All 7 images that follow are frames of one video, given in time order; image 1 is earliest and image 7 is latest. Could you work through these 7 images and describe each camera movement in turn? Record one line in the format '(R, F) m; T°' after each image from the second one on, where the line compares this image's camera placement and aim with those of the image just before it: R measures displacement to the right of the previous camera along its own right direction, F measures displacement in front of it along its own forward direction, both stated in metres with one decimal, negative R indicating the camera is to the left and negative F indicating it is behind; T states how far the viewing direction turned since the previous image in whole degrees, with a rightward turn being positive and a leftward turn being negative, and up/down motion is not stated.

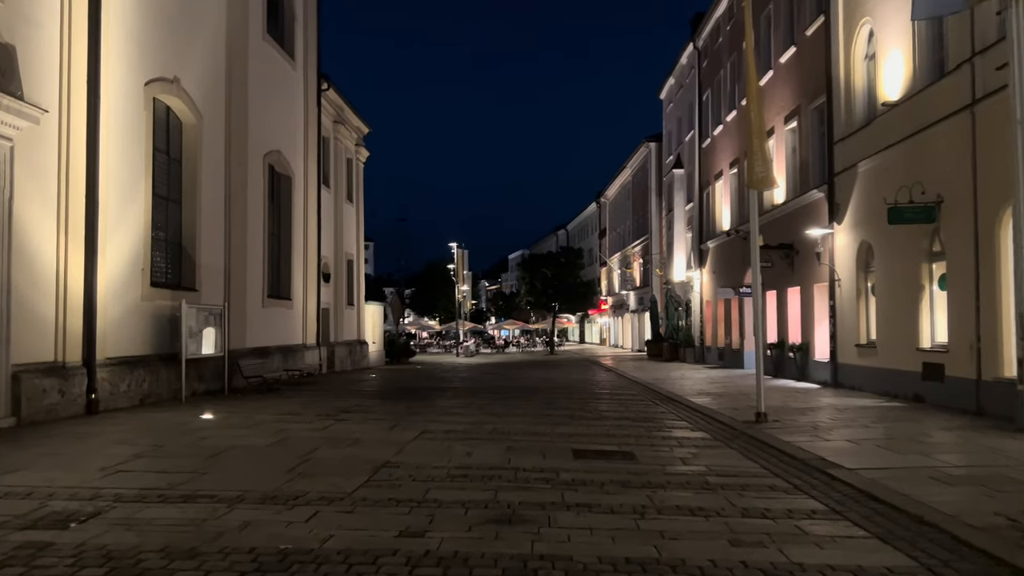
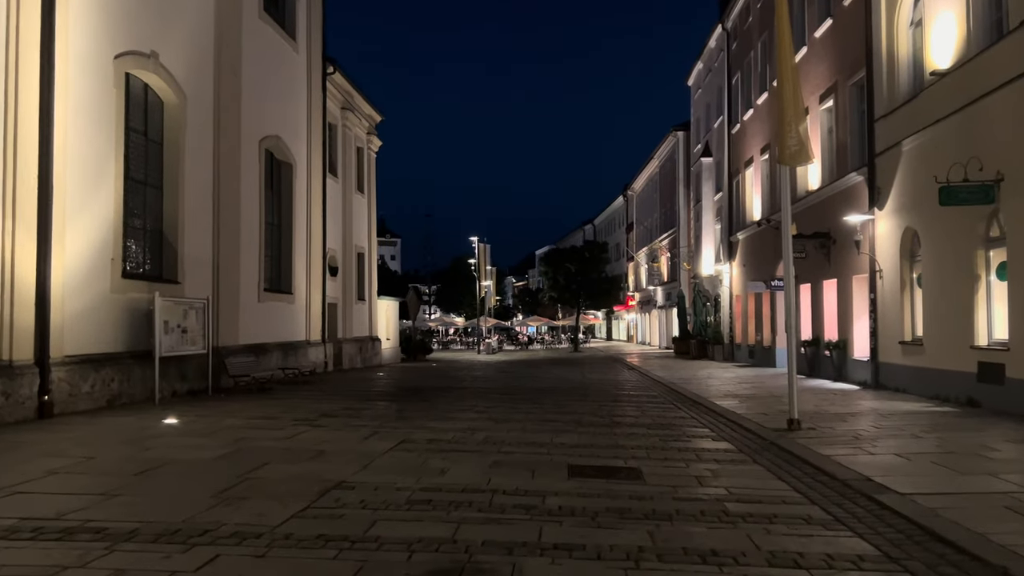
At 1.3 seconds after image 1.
(+0.5, +1.5) m; -2°
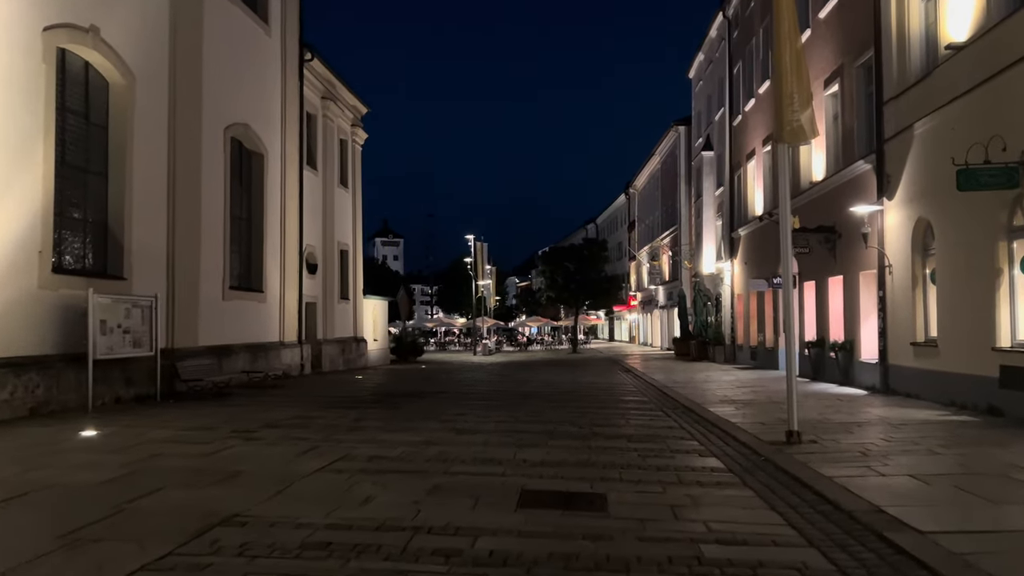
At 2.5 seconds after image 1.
(+0.6, +1.4) m; 0°
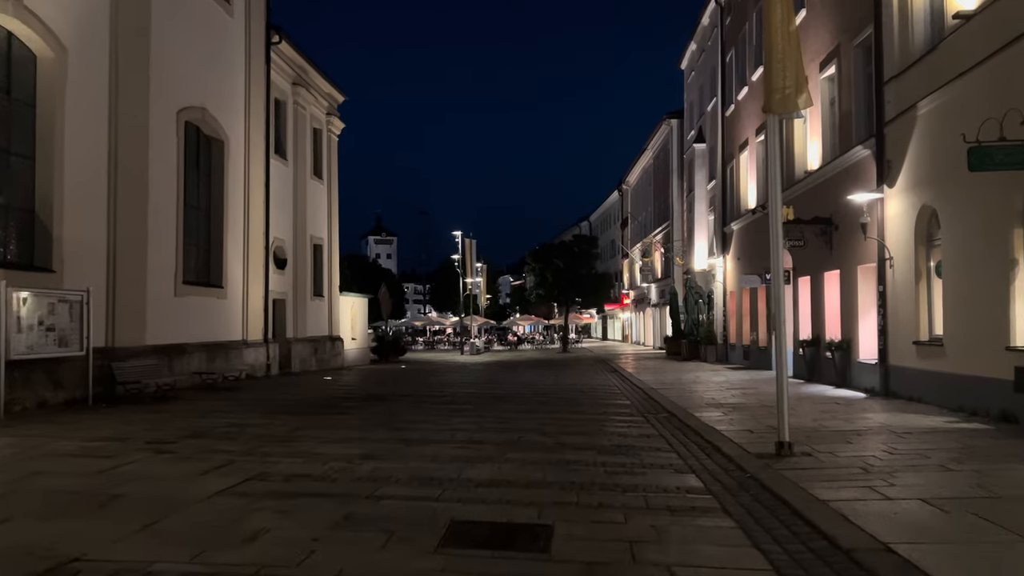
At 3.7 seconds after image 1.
(+0.5, +1.3) m; 0°
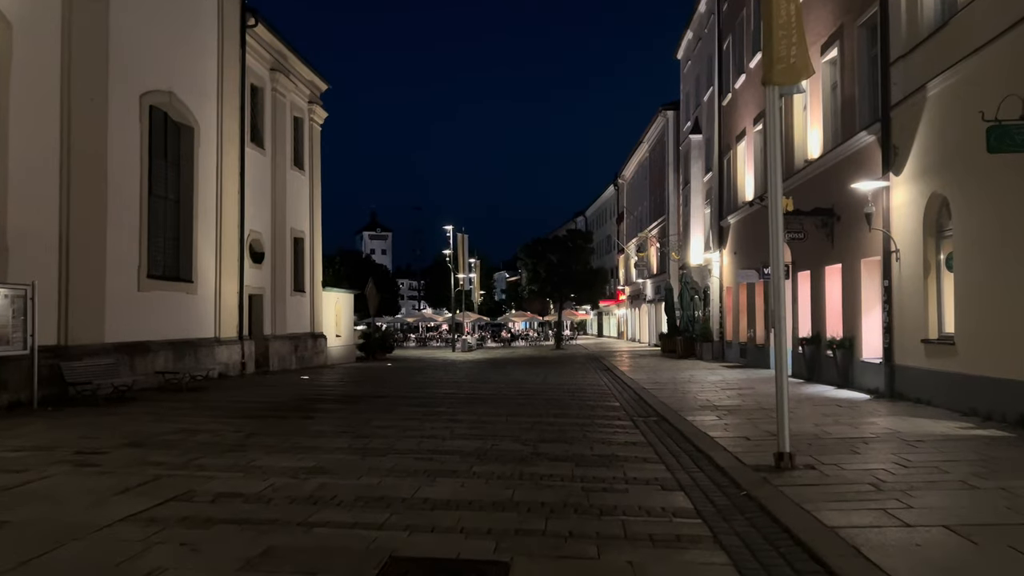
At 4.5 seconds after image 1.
(+0.3, +1.0) m; 0°
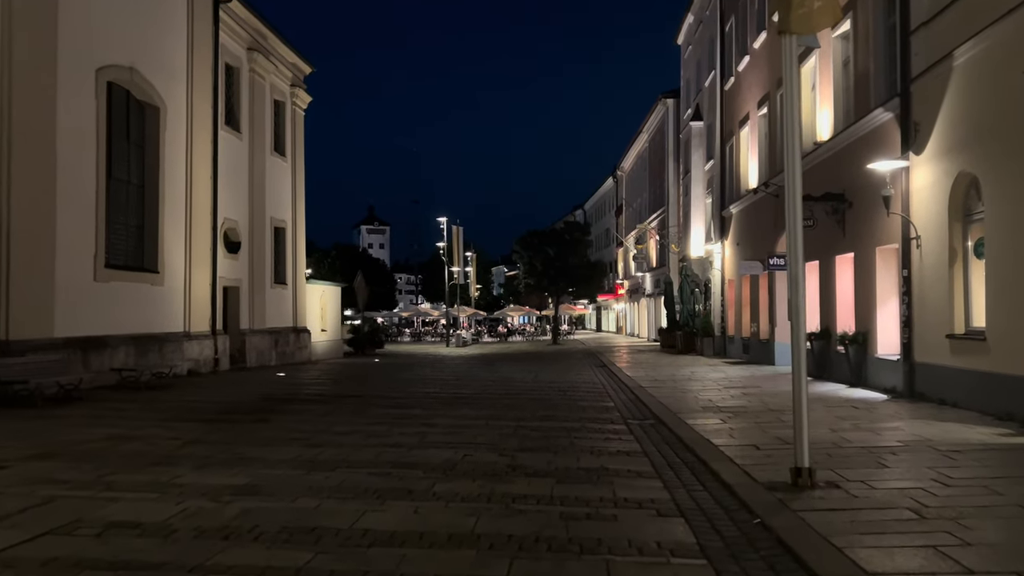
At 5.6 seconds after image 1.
(+0.3, +1.3) m; 0°
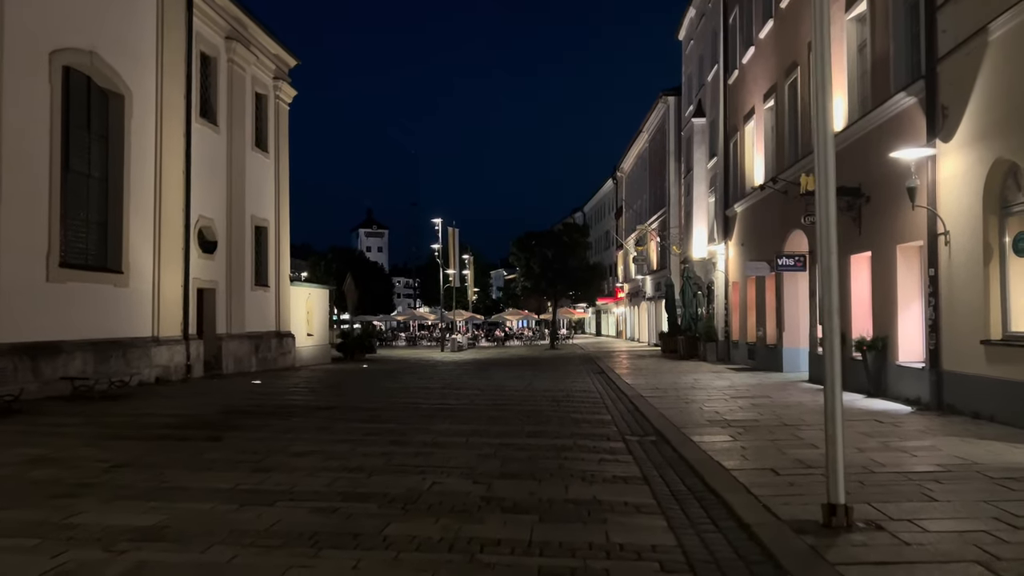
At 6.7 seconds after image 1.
(+0.2, +1.3) m; 0°
